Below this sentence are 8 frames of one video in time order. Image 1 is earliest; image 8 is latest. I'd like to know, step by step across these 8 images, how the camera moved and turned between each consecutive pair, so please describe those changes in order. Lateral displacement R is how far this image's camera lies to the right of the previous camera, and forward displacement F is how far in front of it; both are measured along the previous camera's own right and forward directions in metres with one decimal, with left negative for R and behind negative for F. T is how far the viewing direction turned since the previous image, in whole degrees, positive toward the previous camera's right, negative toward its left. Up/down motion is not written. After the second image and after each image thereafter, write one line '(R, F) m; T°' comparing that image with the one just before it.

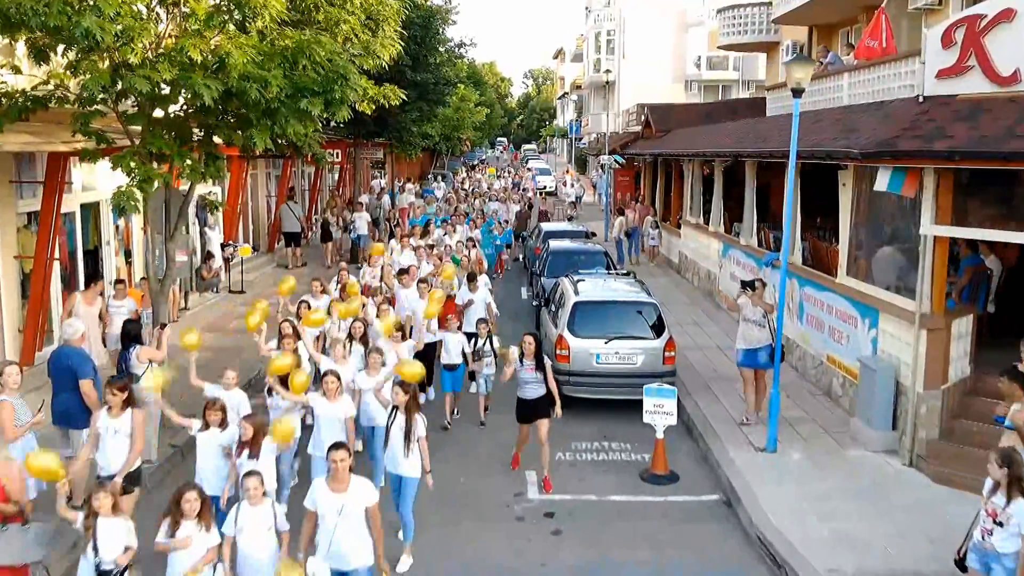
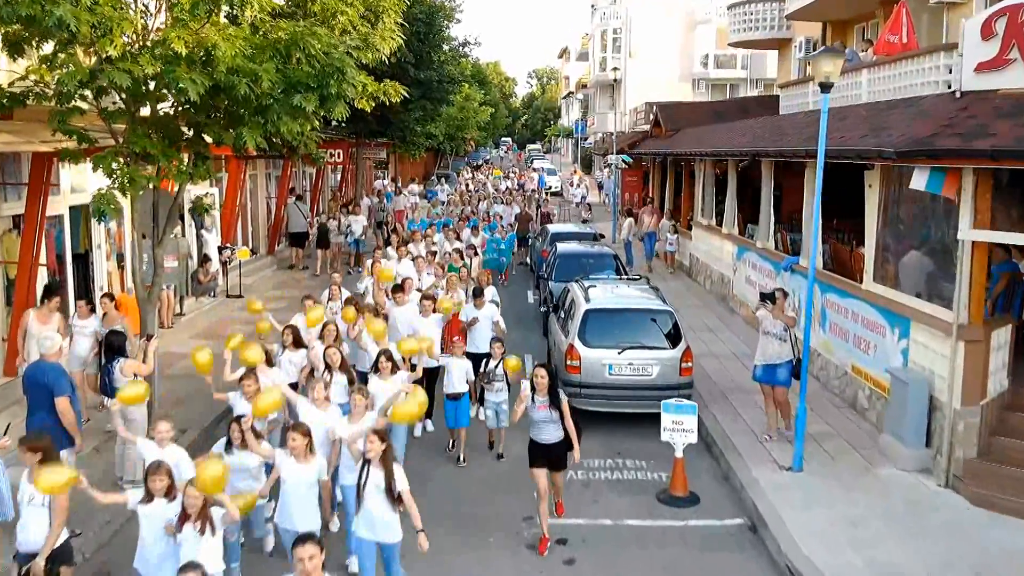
(0.0, +0.7) m; 0°
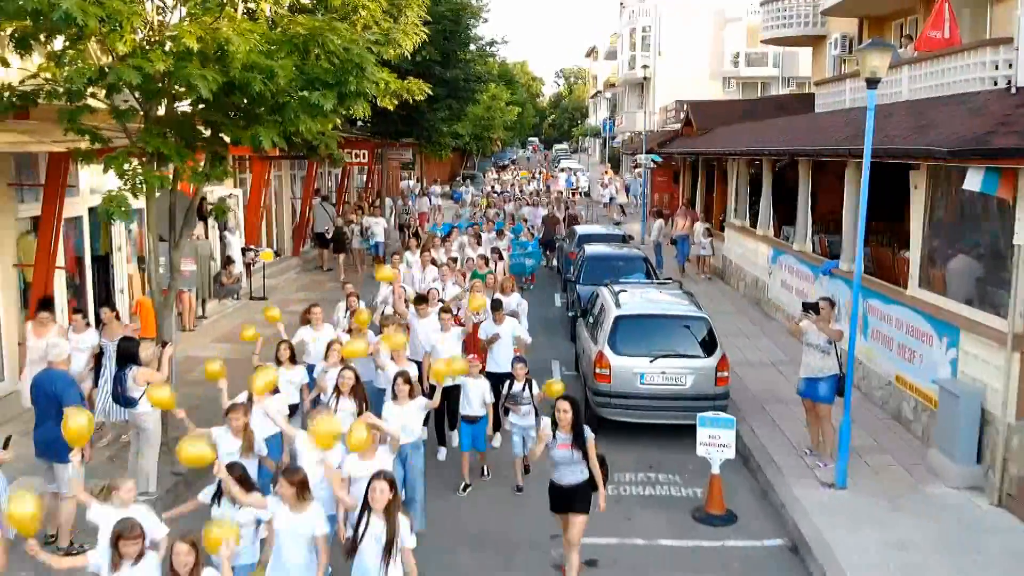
(0.0, +0.5) m; -2°
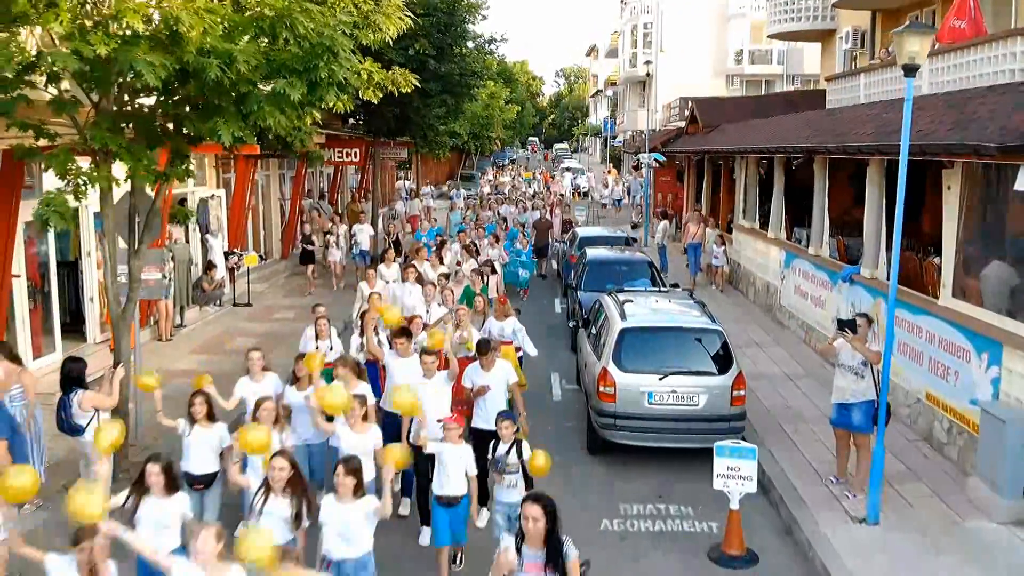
(+0.1, +1.0) m; 0°
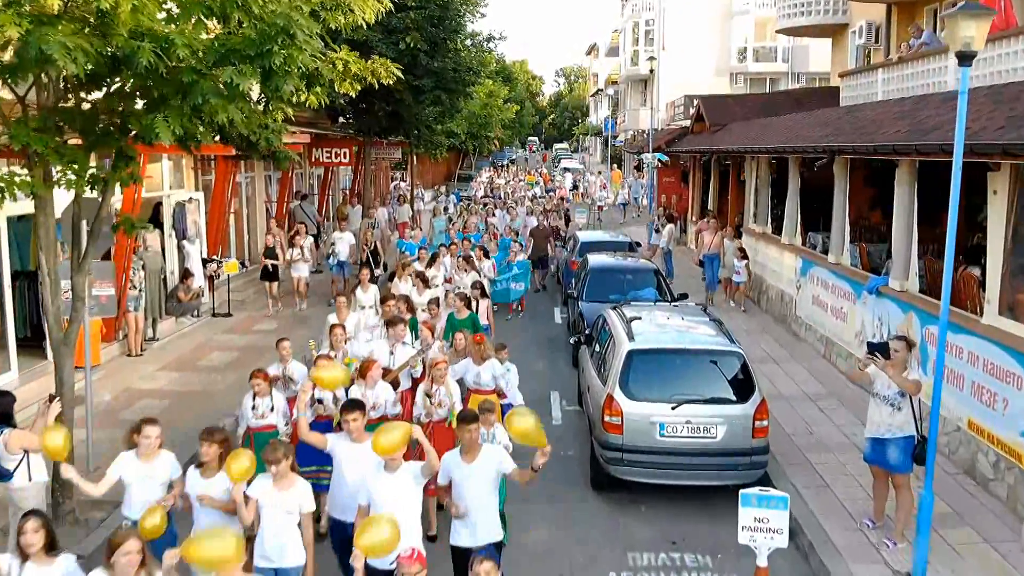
(+0.1, +1.1) m; 0°
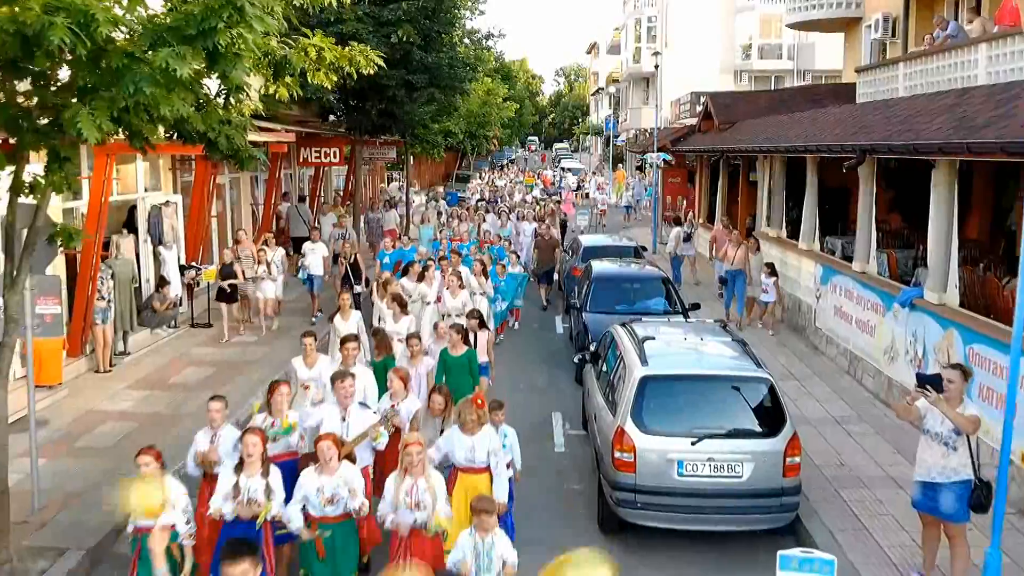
(0.0, +1.1) m; 0°
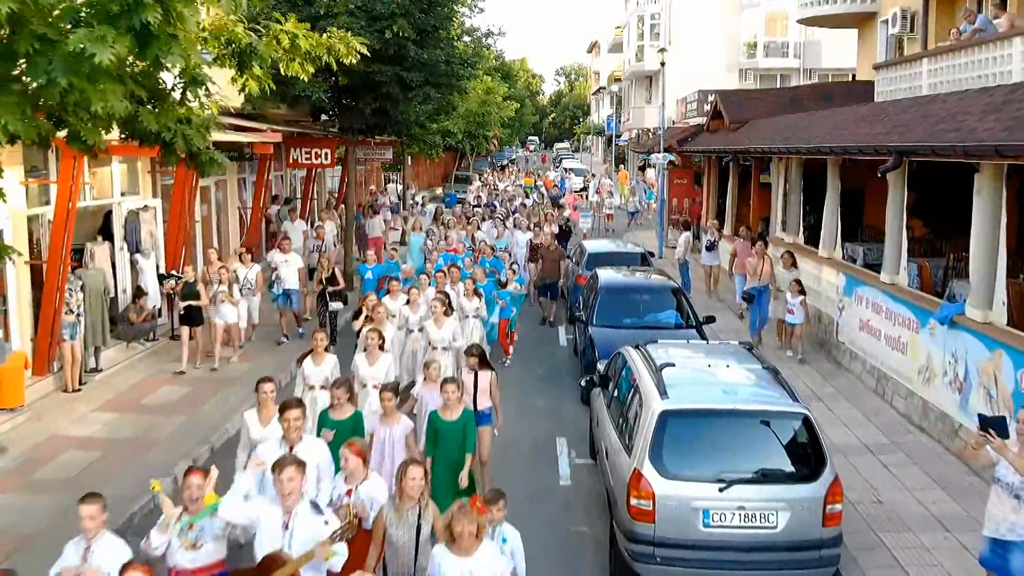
(0.0, +1.0) m; 0°
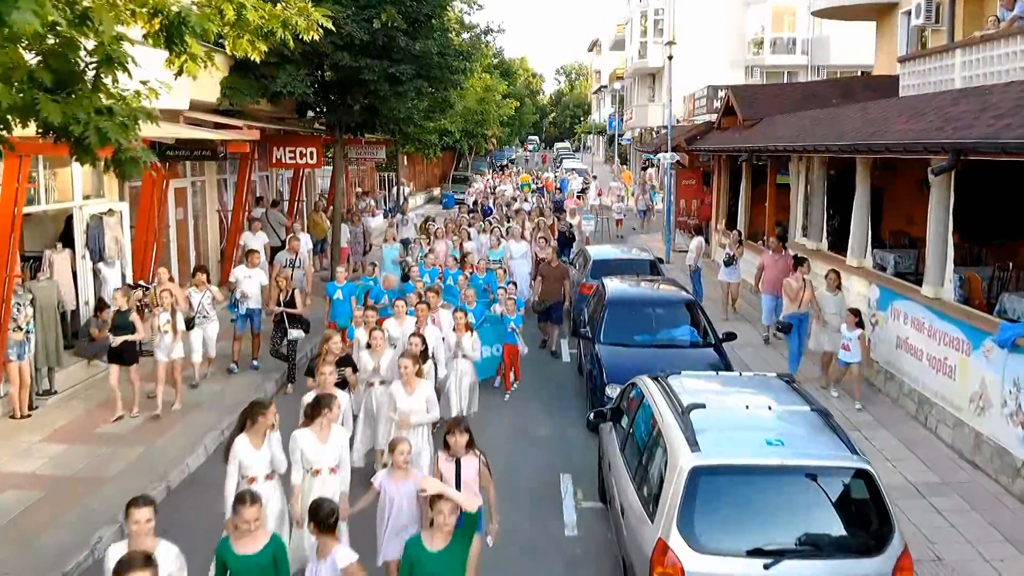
(0.0, +1.3) m; 0°
